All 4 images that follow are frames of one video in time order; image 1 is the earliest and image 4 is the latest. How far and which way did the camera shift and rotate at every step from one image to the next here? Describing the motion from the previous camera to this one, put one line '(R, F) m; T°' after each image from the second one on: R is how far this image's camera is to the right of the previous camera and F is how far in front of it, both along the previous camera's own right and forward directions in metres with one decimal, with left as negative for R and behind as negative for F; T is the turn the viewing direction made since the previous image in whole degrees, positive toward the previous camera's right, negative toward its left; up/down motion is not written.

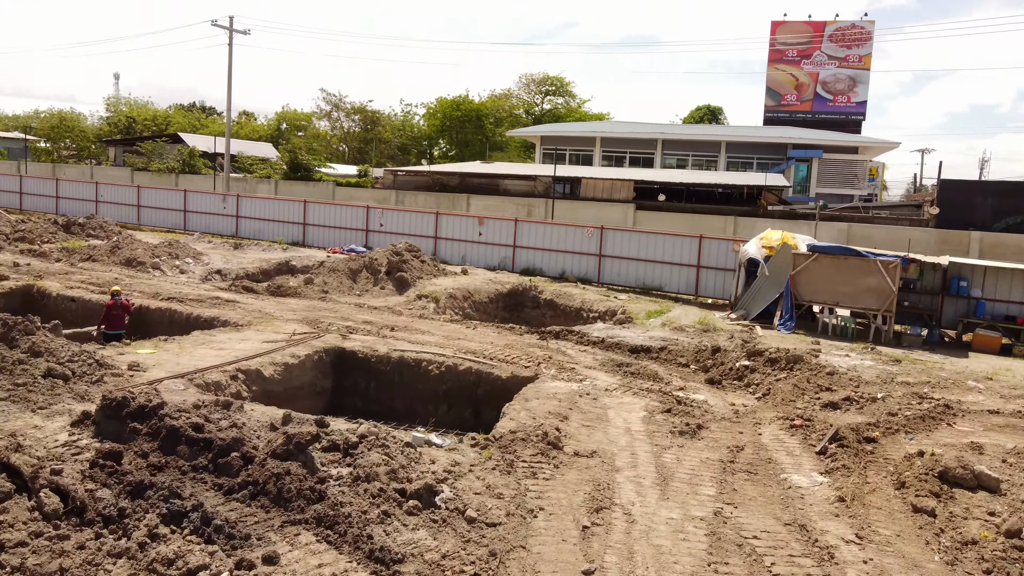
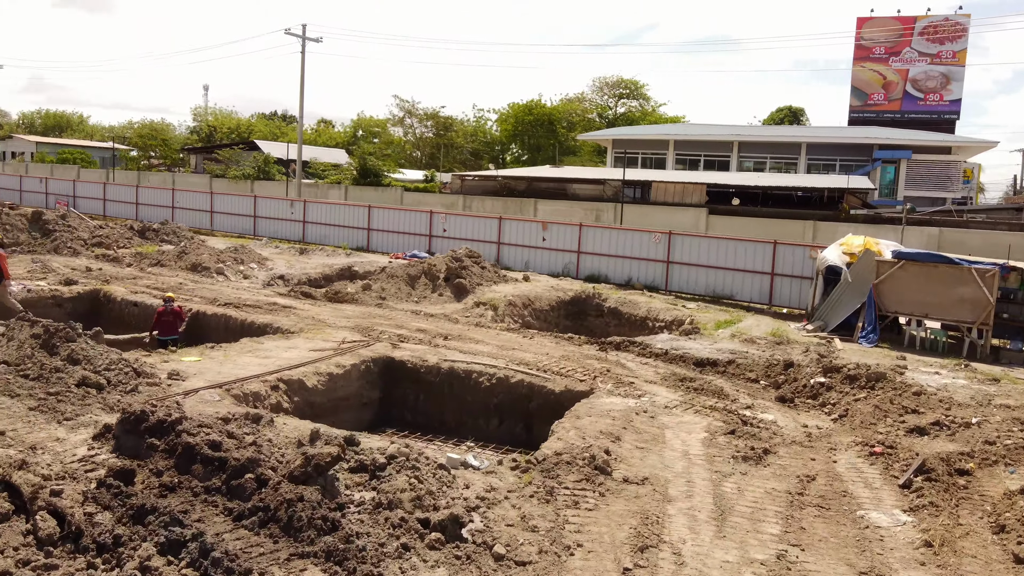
(+0.3, +0.6) m; -5°
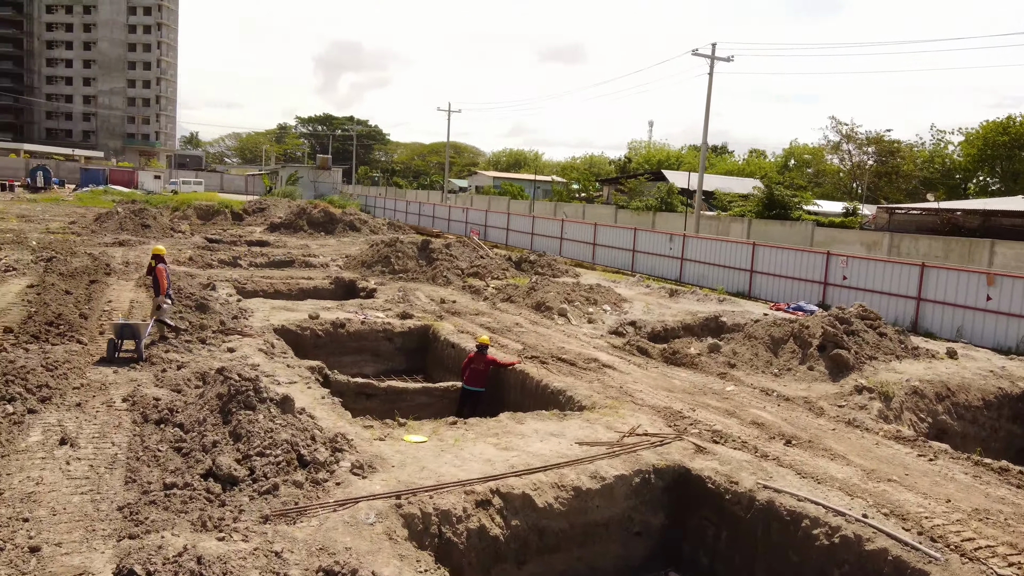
(+0.7, +3.8) m; -30°
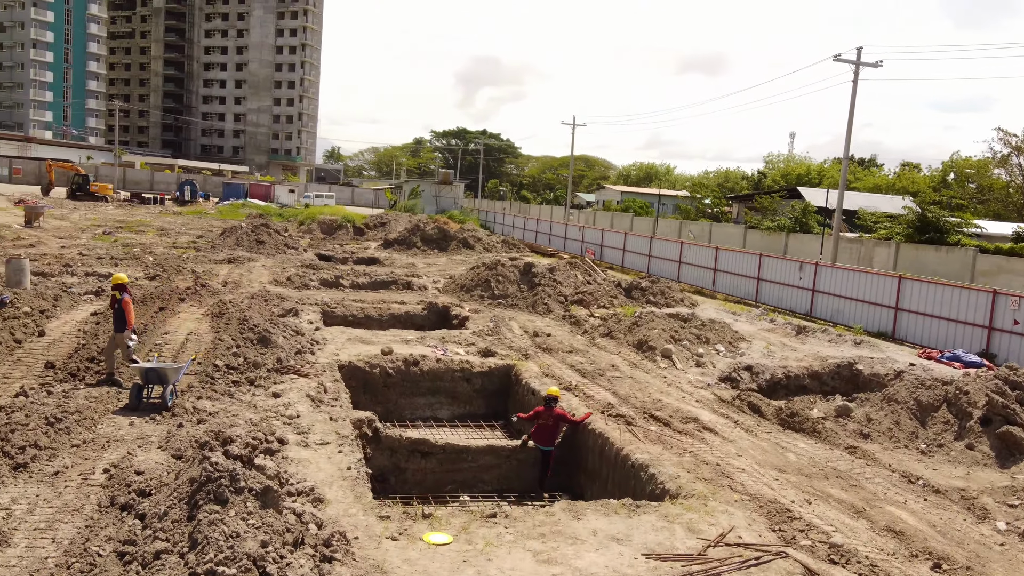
(+0.6, +1.8) m; -9°
